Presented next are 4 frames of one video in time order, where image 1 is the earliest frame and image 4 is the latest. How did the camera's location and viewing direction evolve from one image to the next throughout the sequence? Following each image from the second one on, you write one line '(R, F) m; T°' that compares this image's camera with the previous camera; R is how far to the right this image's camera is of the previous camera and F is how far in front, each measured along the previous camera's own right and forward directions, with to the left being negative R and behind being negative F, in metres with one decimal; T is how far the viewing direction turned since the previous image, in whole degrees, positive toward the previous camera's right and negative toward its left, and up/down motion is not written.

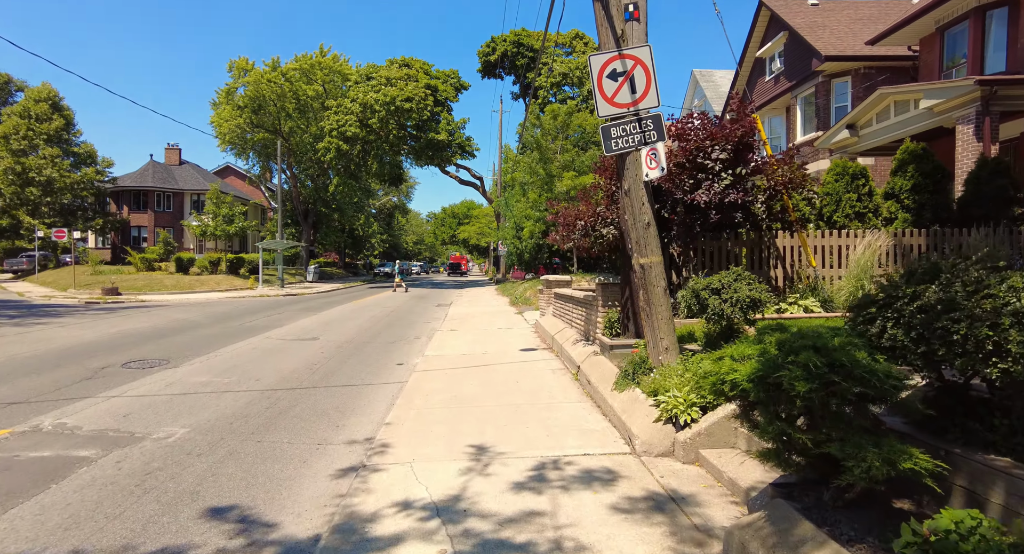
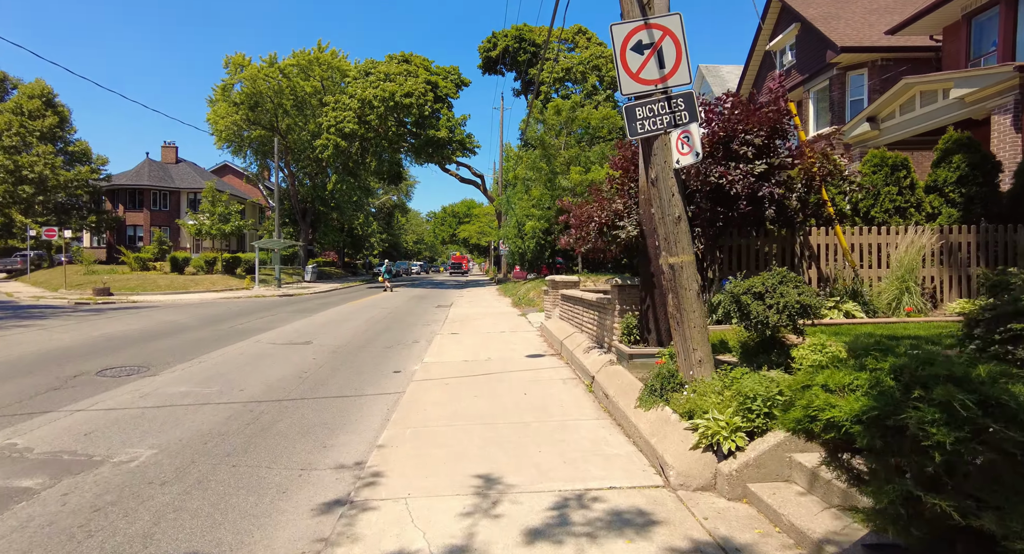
(-0.1, +0.7) m; 0°
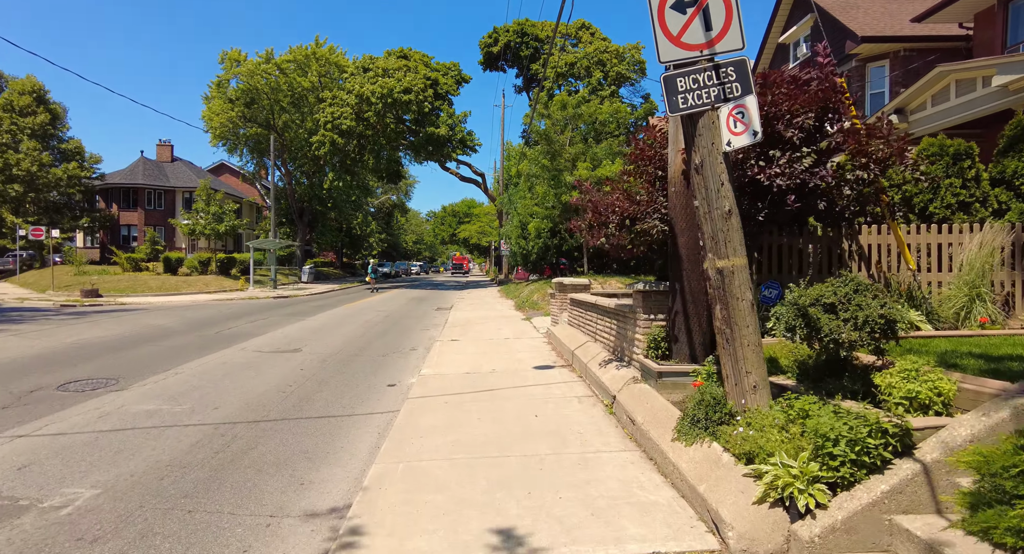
(-0.1, +0.8) m; 0°
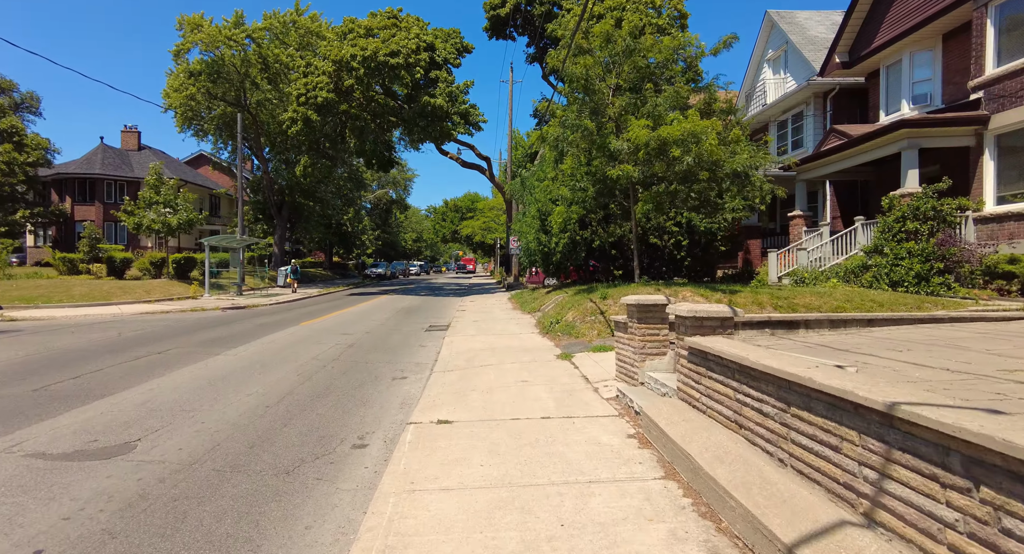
(-0.5, +5.7) m; 0°
